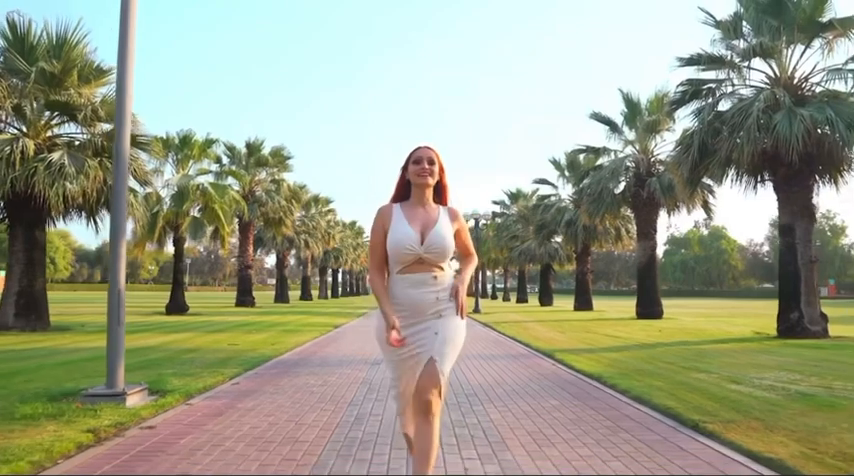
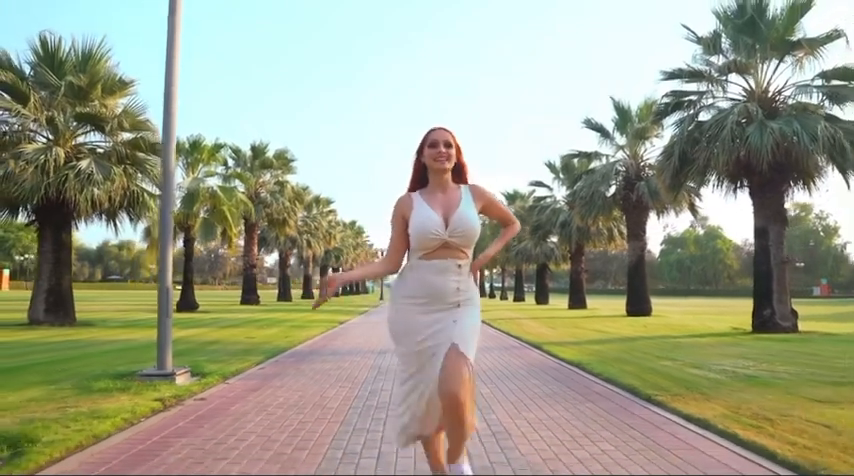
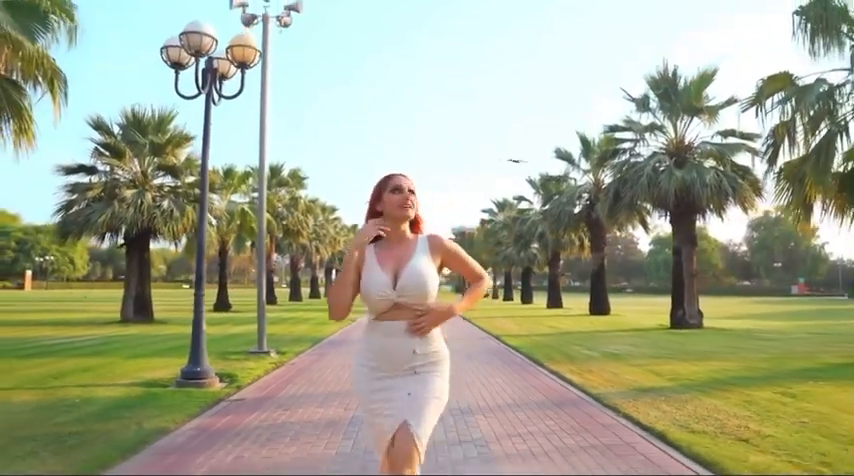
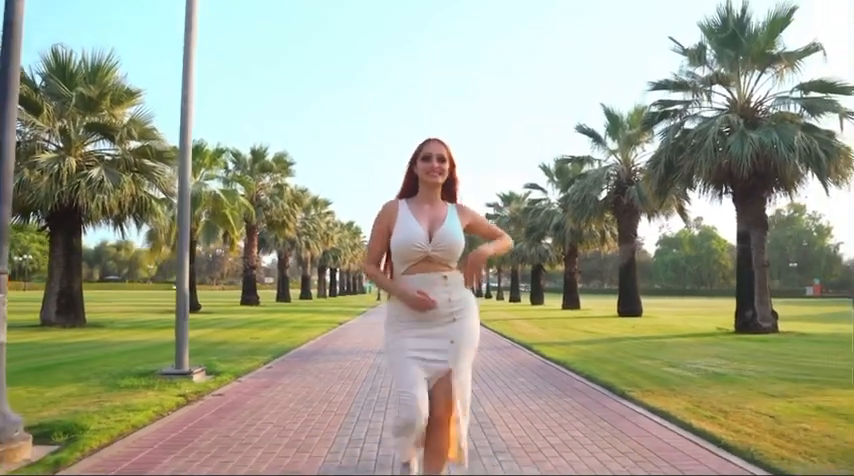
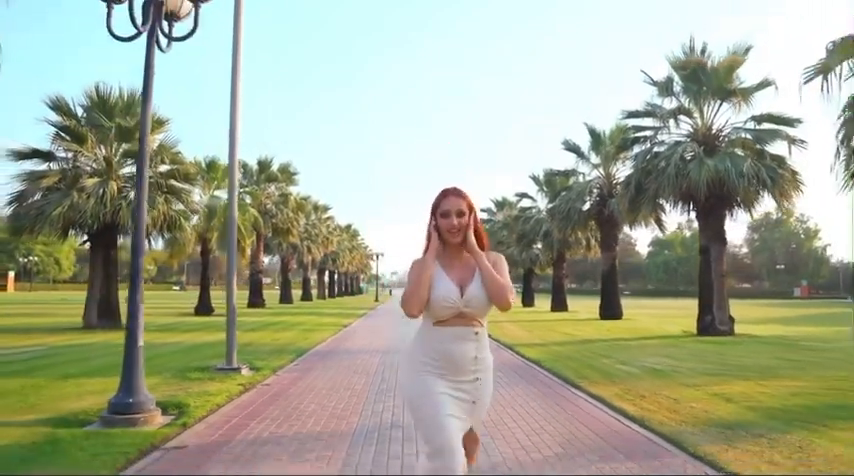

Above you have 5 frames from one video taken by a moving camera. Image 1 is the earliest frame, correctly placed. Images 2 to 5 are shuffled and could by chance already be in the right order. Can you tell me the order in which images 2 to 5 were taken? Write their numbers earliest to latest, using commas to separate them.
2, 4, 5, 3
